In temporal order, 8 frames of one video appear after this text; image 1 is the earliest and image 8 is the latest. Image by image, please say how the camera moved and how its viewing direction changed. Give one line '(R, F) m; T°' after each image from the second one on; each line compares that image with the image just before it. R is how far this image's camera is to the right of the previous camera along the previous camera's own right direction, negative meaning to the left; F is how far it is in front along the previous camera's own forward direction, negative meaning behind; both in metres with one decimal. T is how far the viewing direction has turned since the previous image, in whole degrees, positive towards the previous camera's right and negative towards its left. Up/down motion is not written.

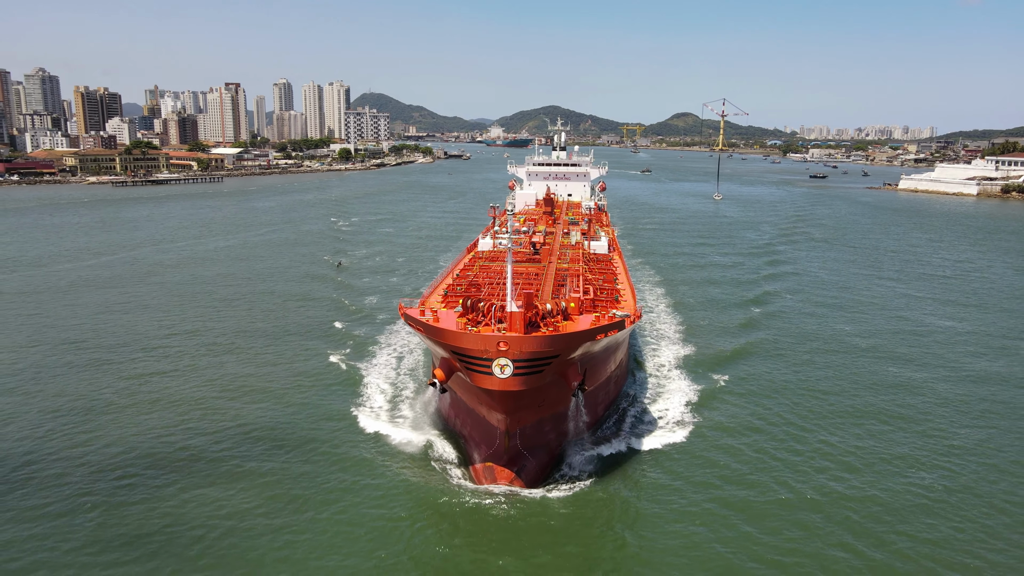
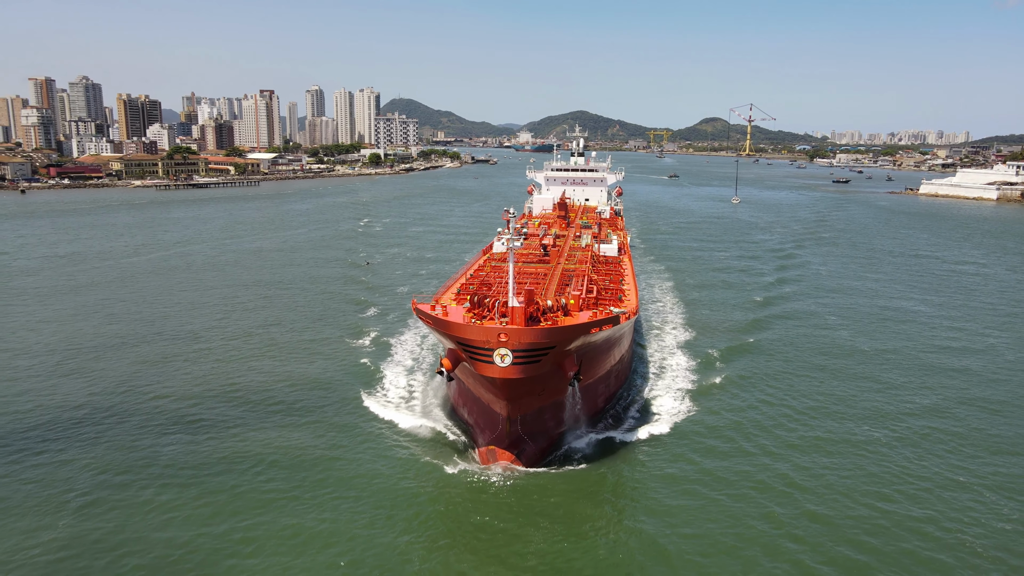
(+0.4, -1.9) m; -2°
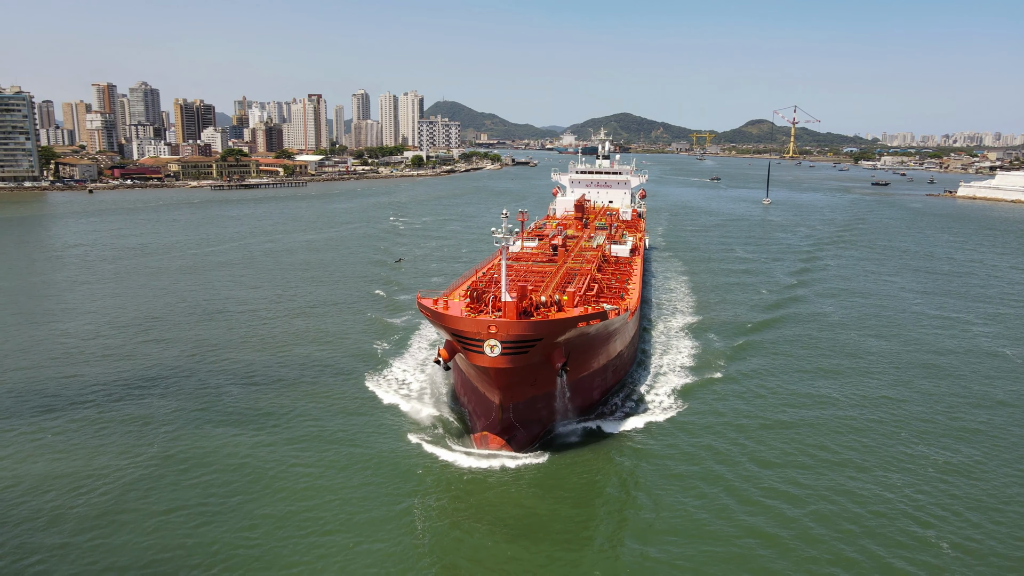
(+0.6, -2.0) m; -3°
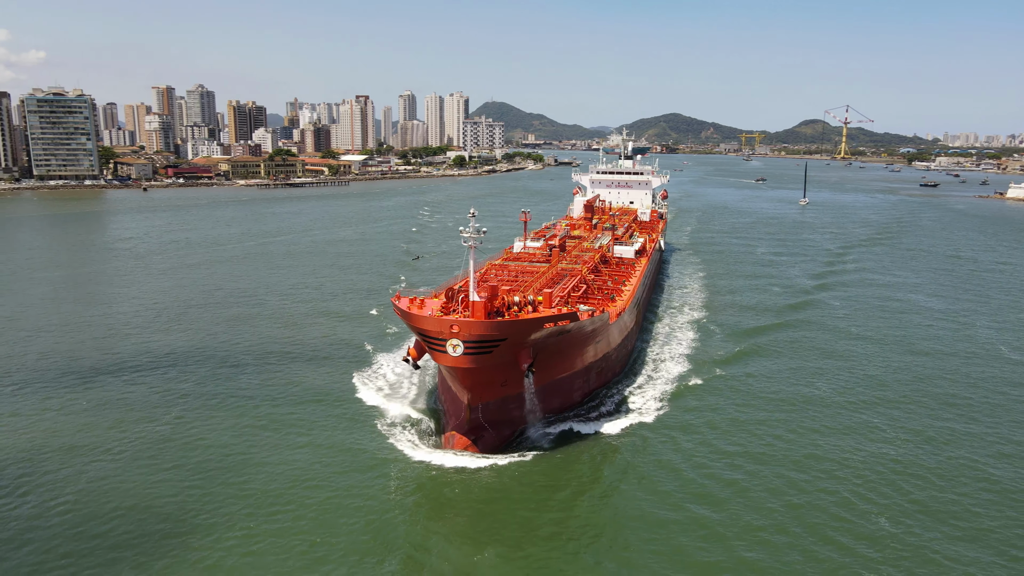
(+1.0, -0.8) m; -4°
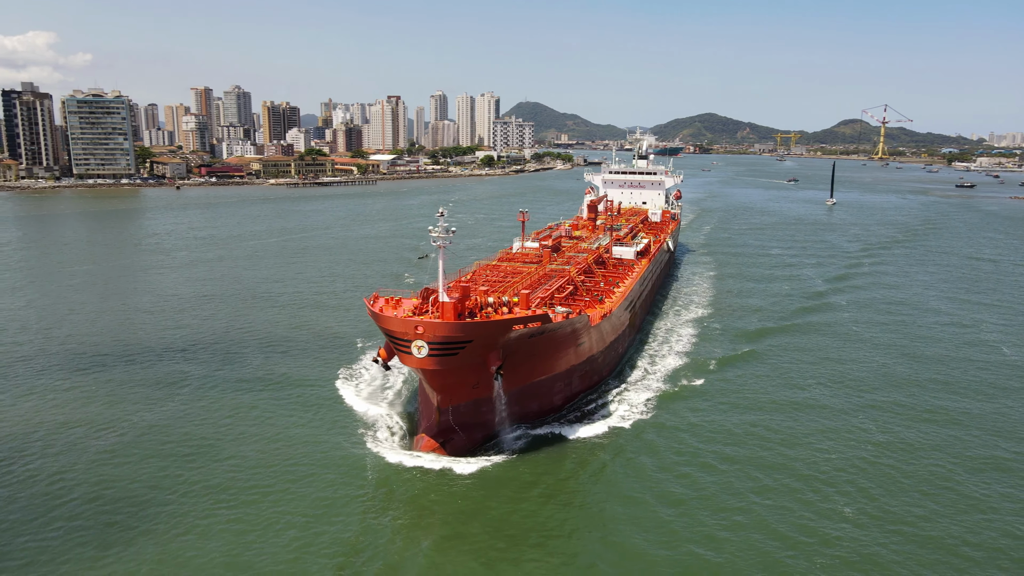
(+0.8, -0.3) m; -3°
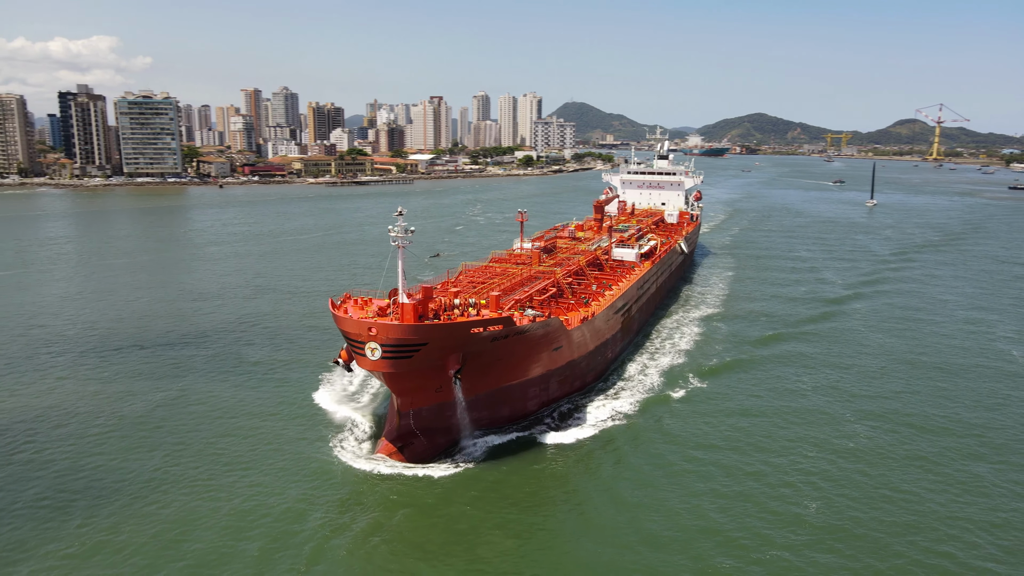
(+1.0, -0.2) m; -3°
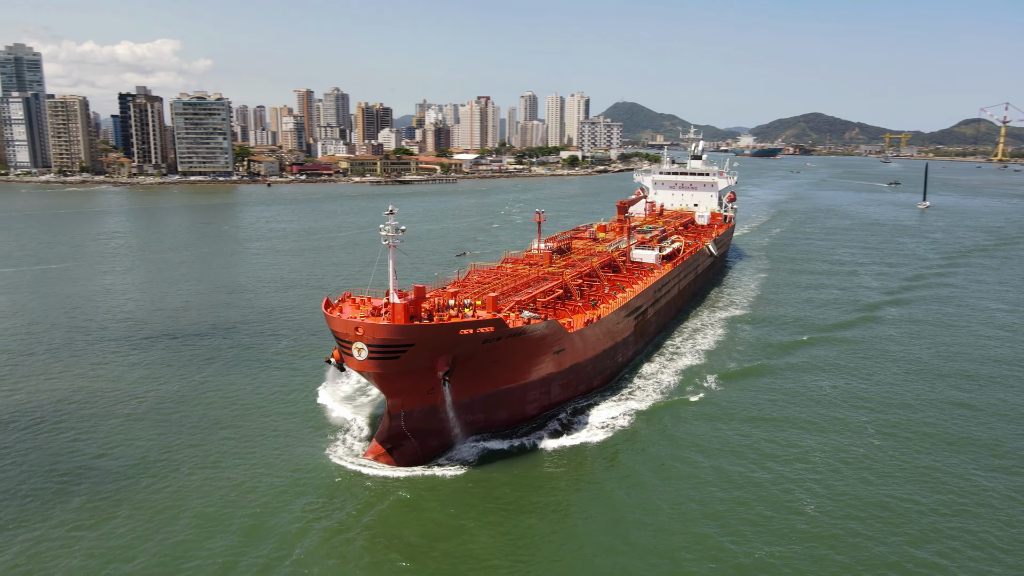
(+0.7, -0.1) m; -4°
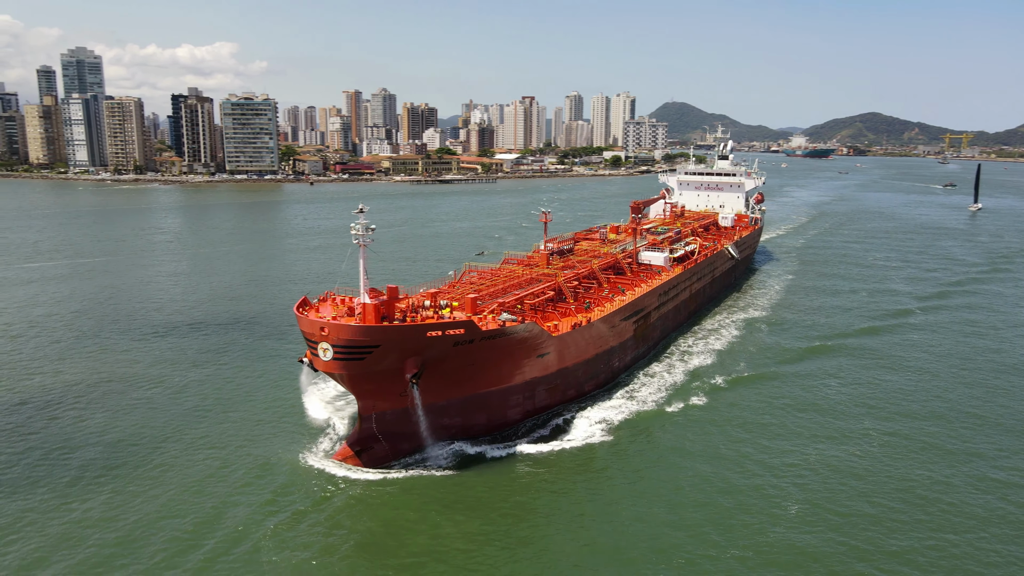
(+0.8, -0.1) m; -4°
